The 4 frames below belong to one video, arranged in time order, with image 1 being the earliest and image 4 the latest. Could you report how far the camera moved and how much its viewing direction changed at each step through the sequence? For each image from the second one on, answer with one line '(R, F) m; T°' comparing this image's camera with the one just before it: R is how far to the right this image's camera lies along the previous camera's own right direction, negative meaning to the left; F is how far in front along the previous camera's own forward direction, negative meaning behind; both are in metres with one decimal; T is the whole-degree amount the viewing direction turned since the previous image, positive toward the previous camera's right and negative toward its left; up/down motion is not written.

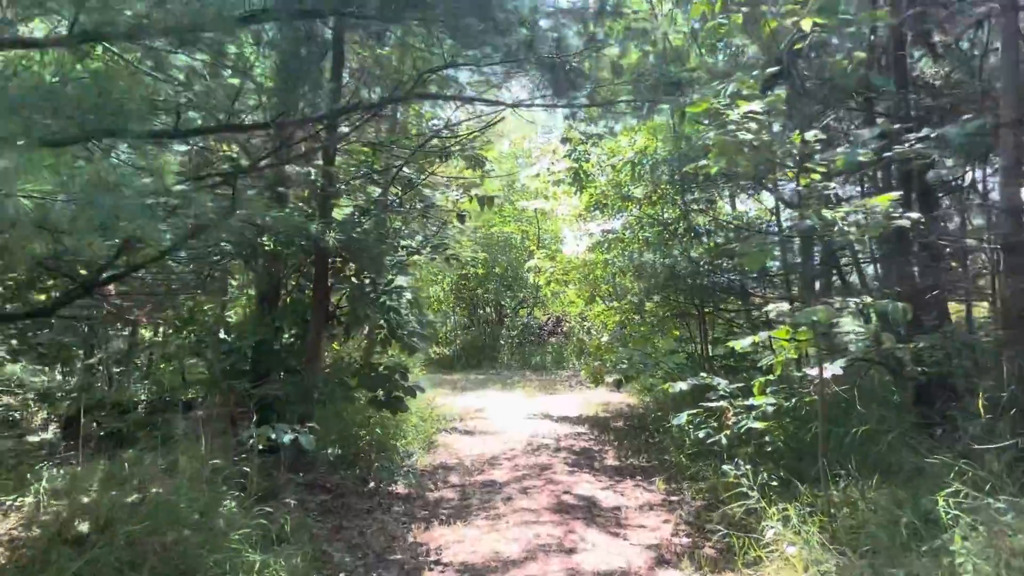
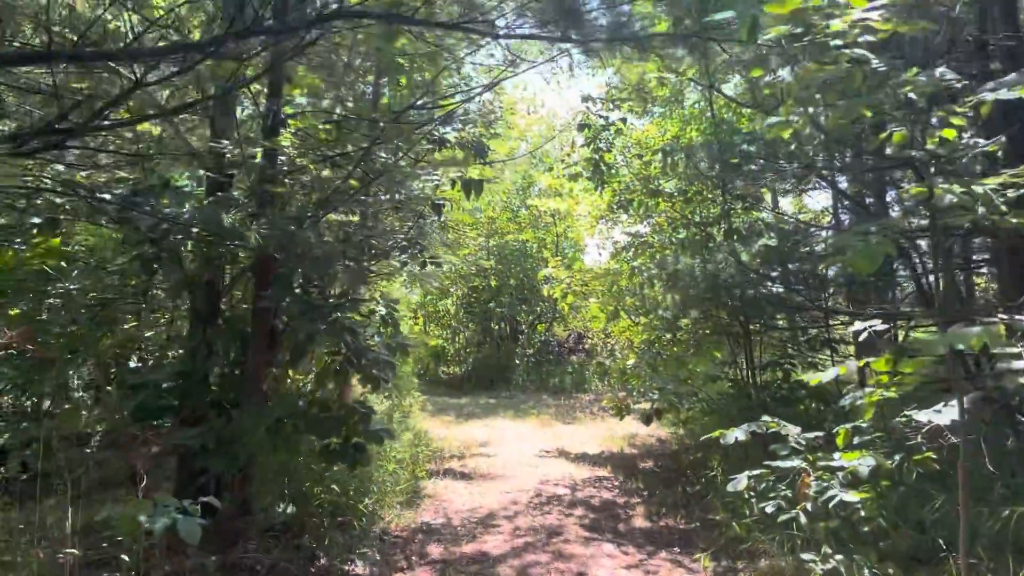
(+0.1, +1.2) m; -2°
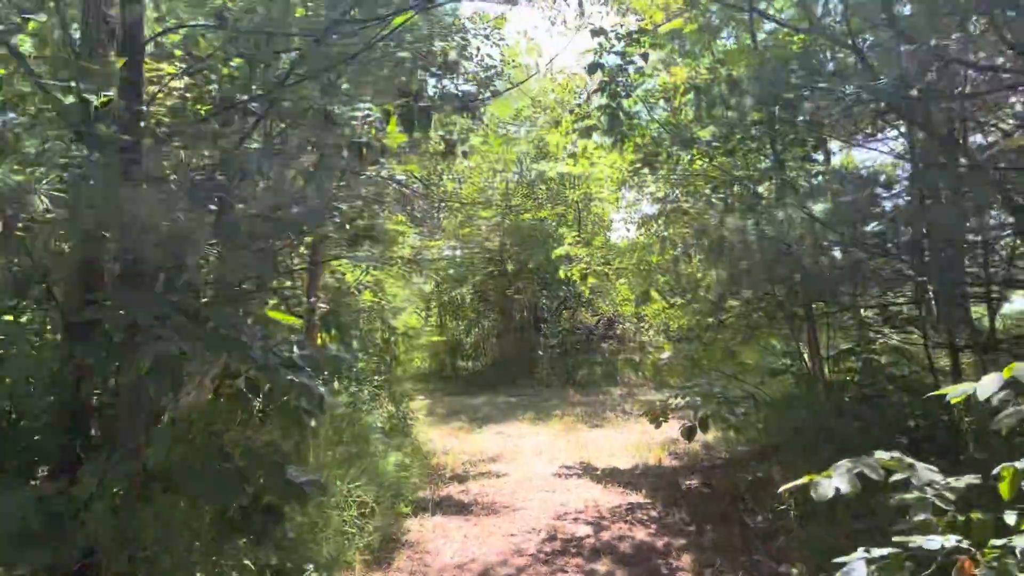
(+0.2, +1.2) m; -2°
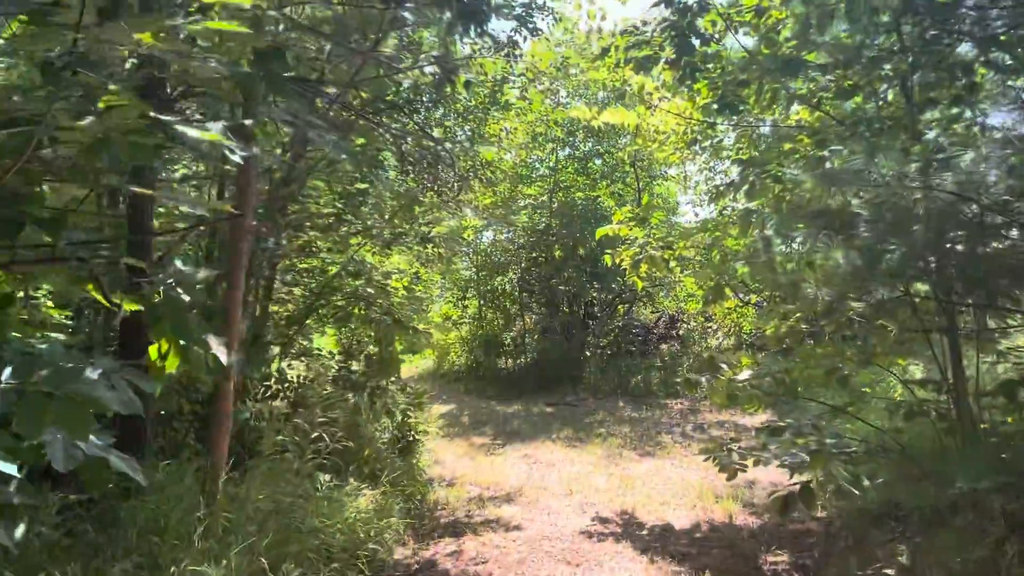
(+0.2, +1.4) m; -4°
